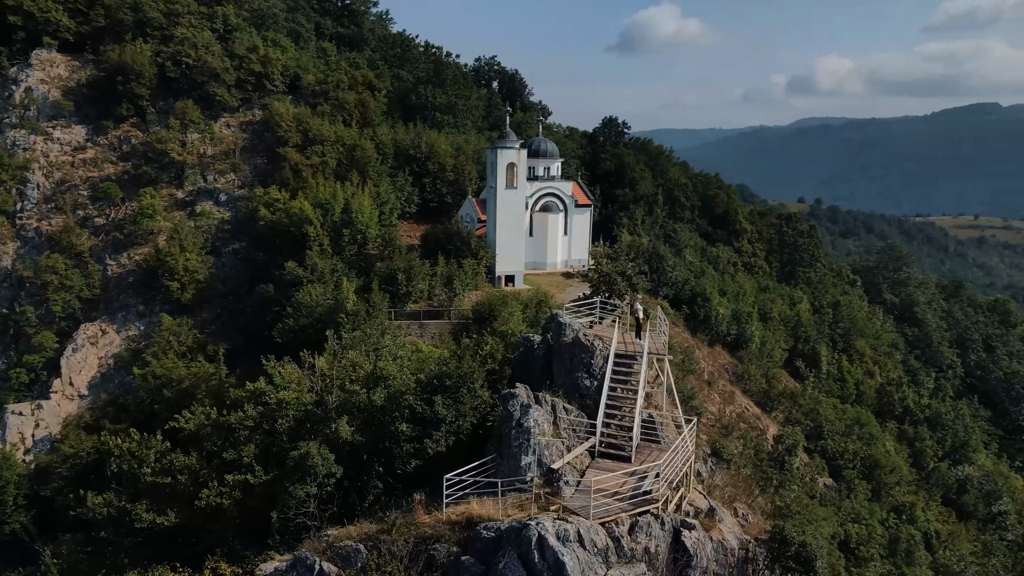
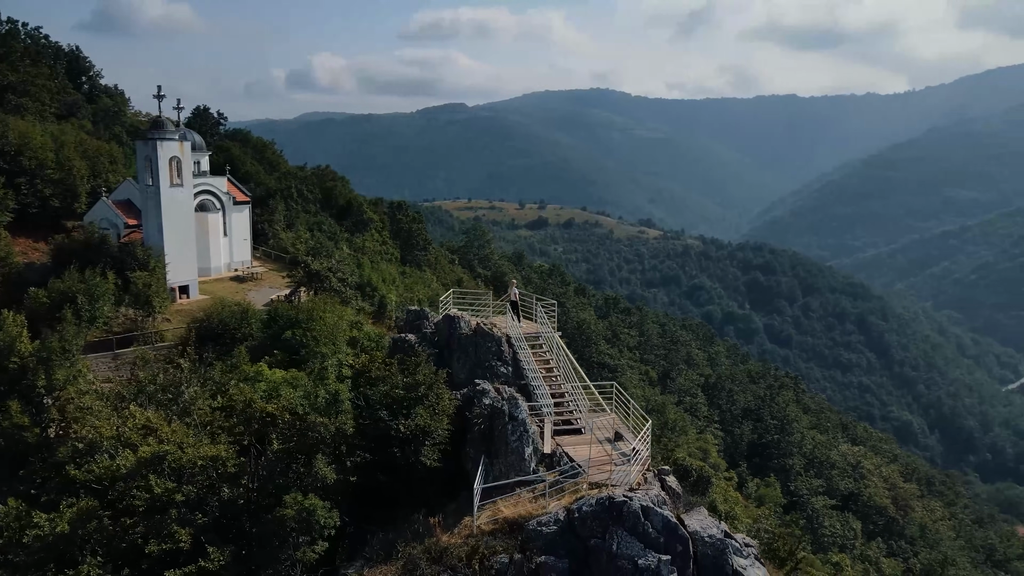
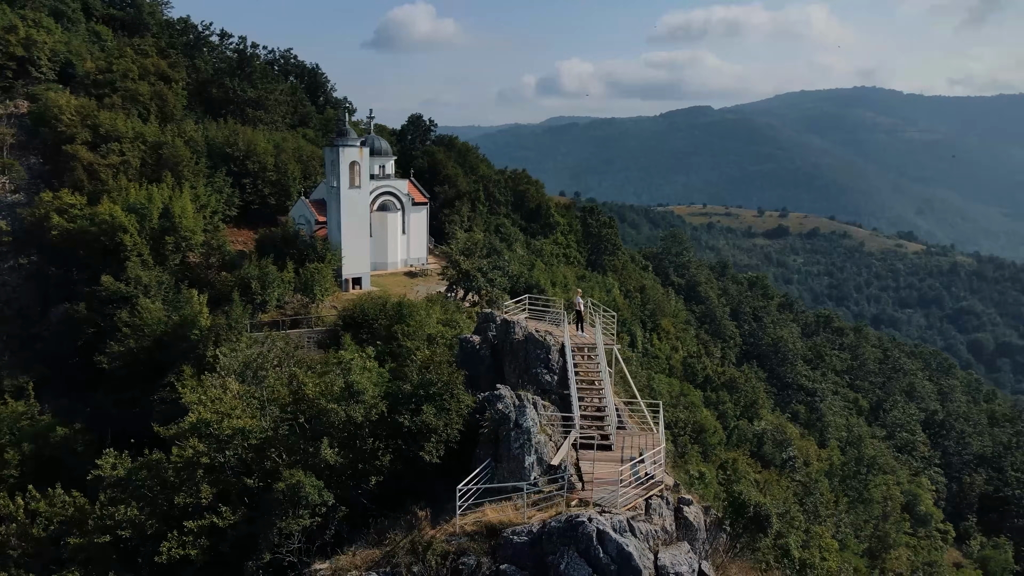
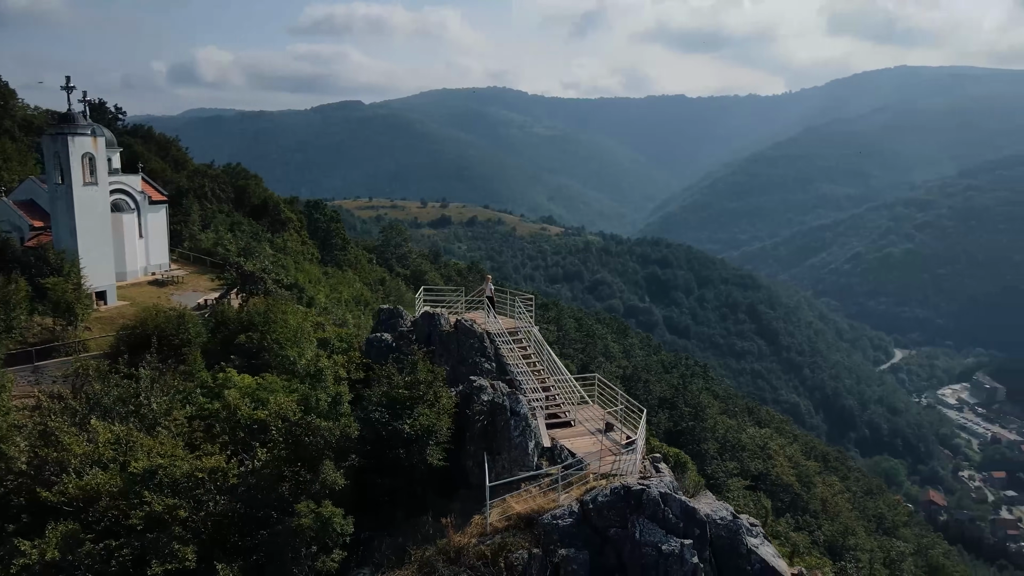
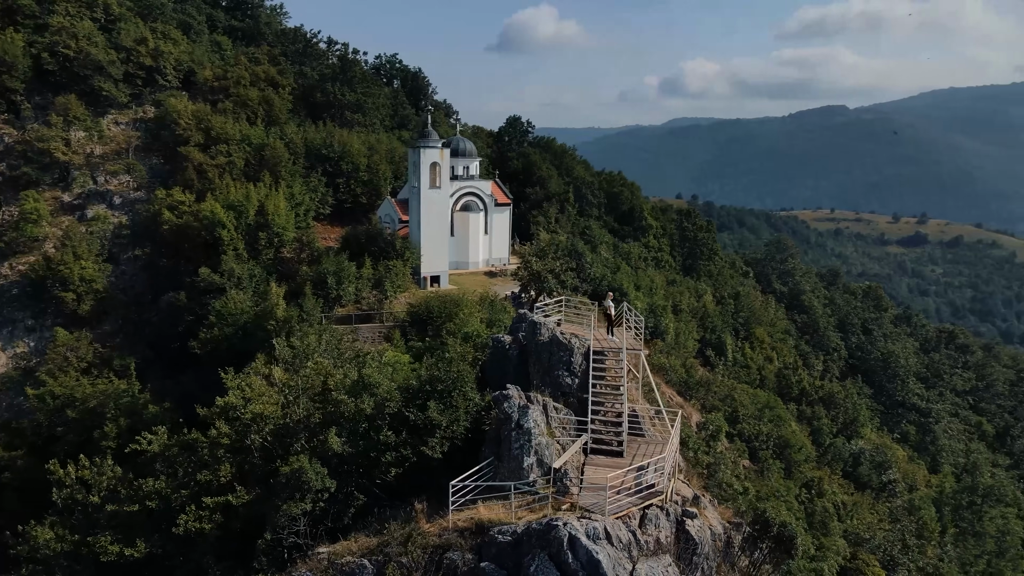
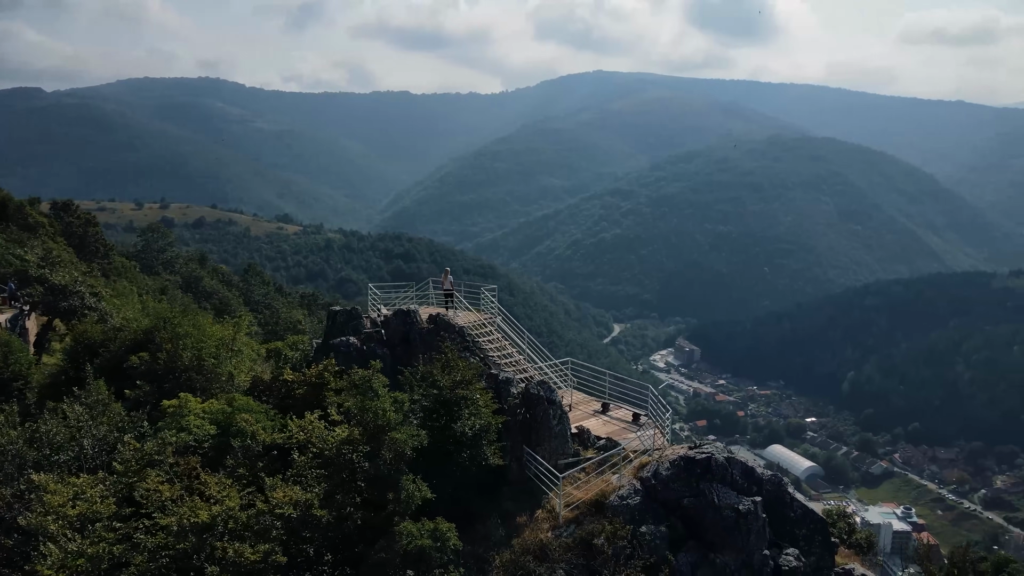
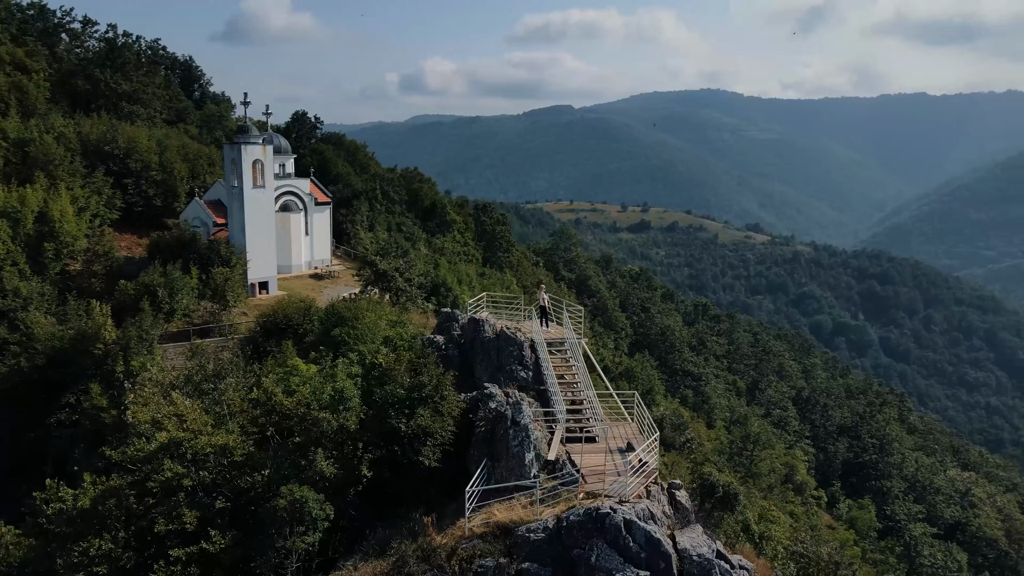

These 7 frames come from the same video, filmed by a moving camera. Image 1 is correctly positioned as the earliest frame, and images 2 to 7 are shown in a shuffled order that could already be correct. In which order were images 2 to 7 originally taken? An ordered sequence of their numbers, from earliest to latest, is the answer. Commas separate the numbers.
5, 3, 7, 2, 4, 6
